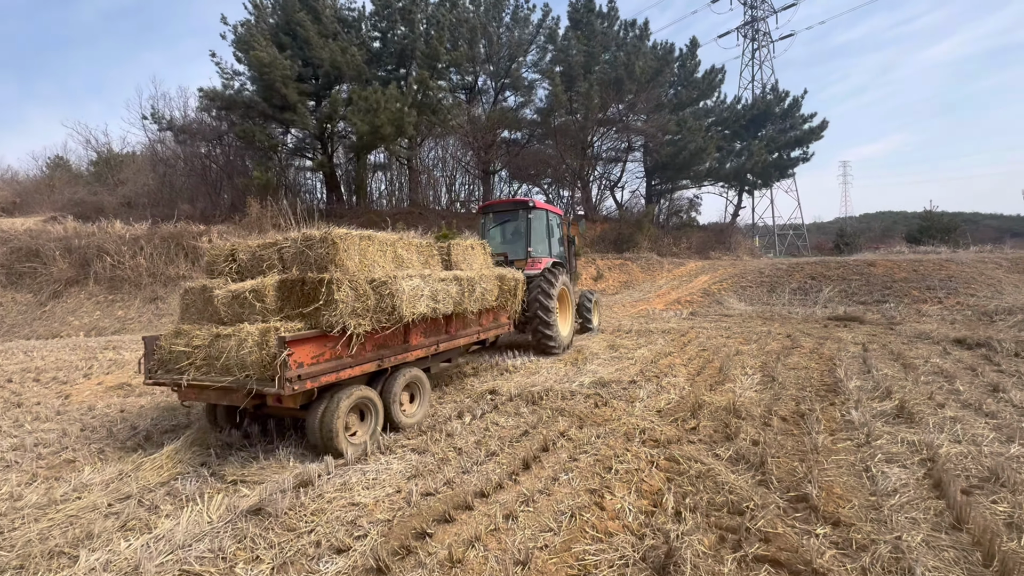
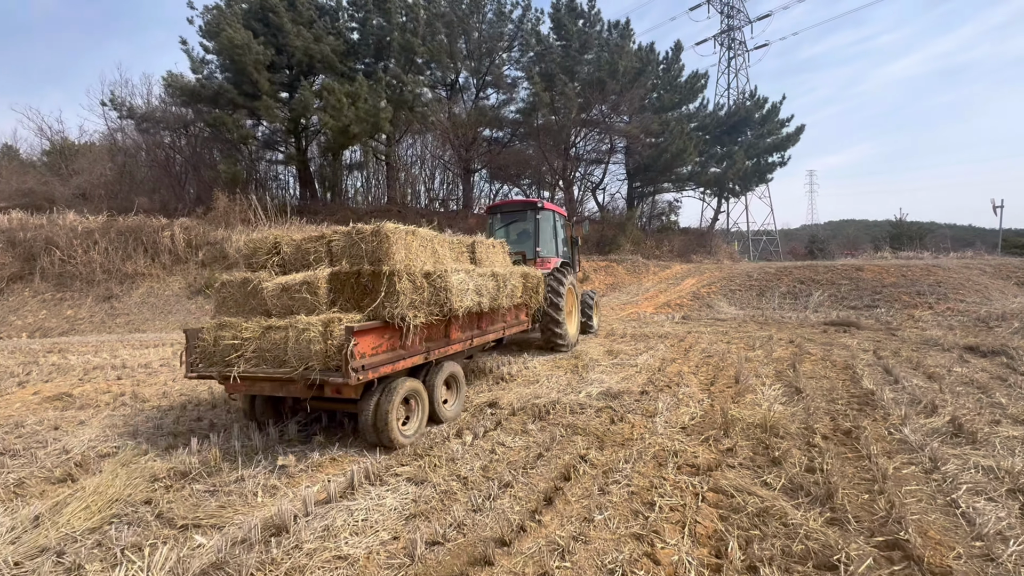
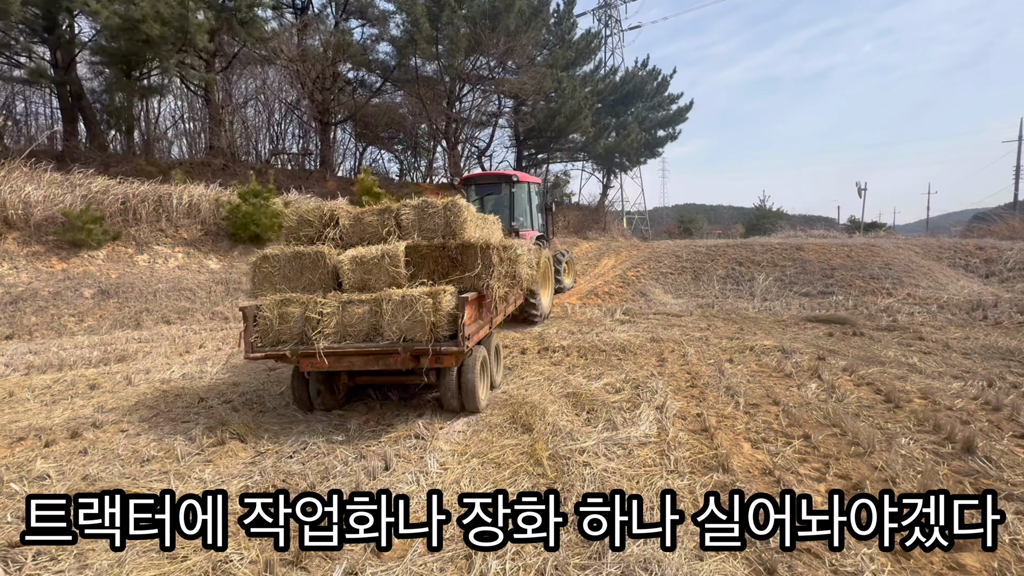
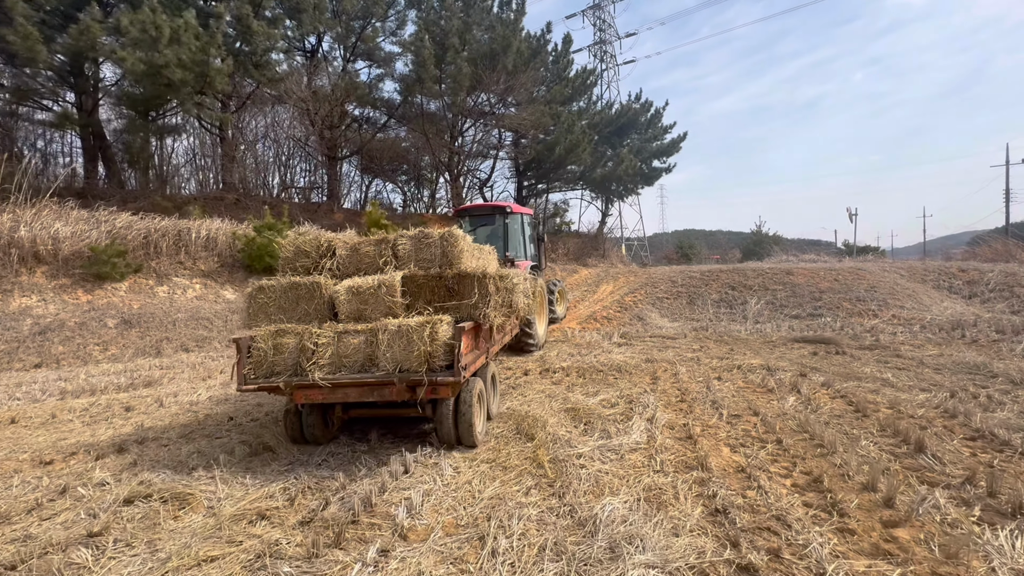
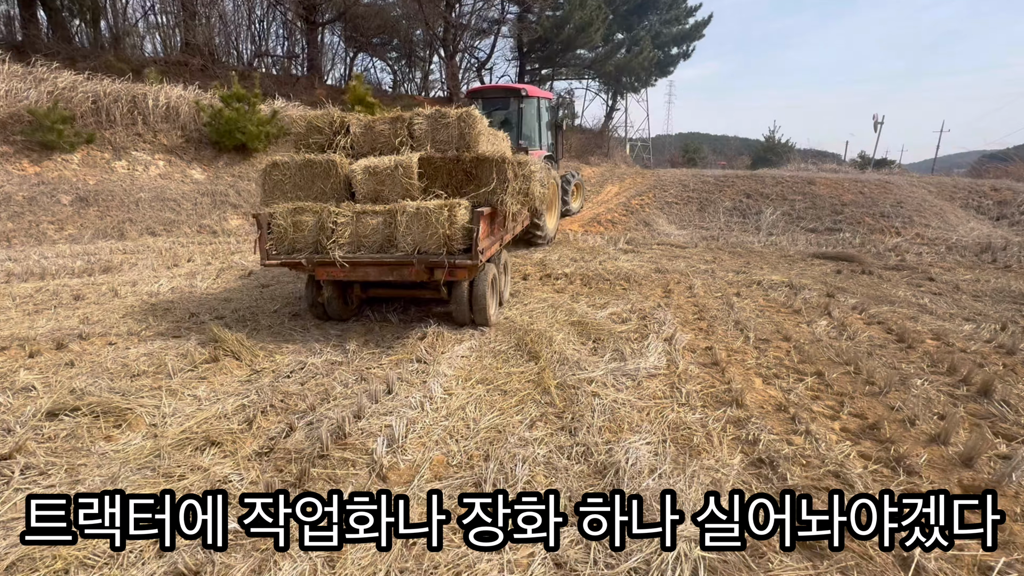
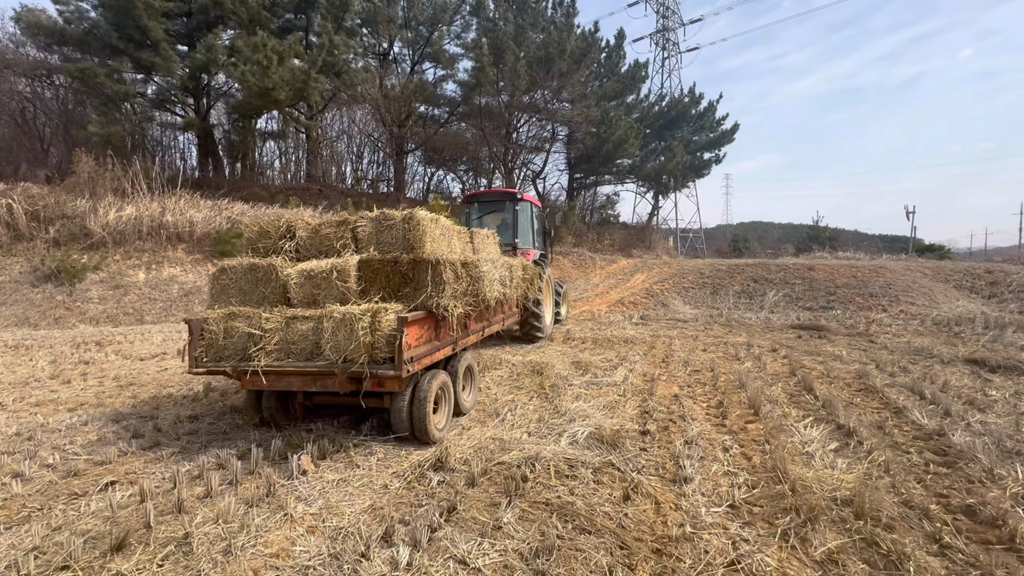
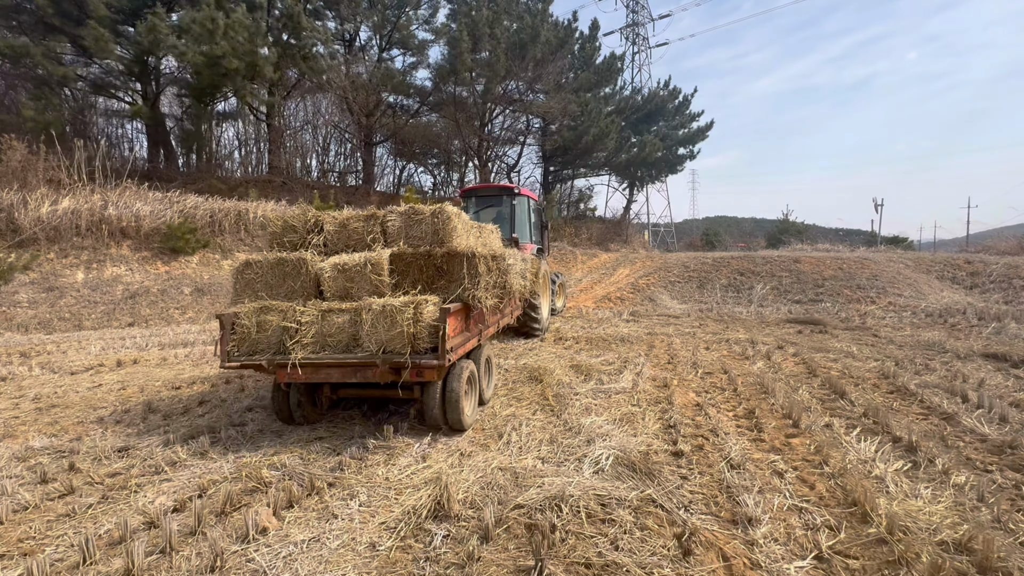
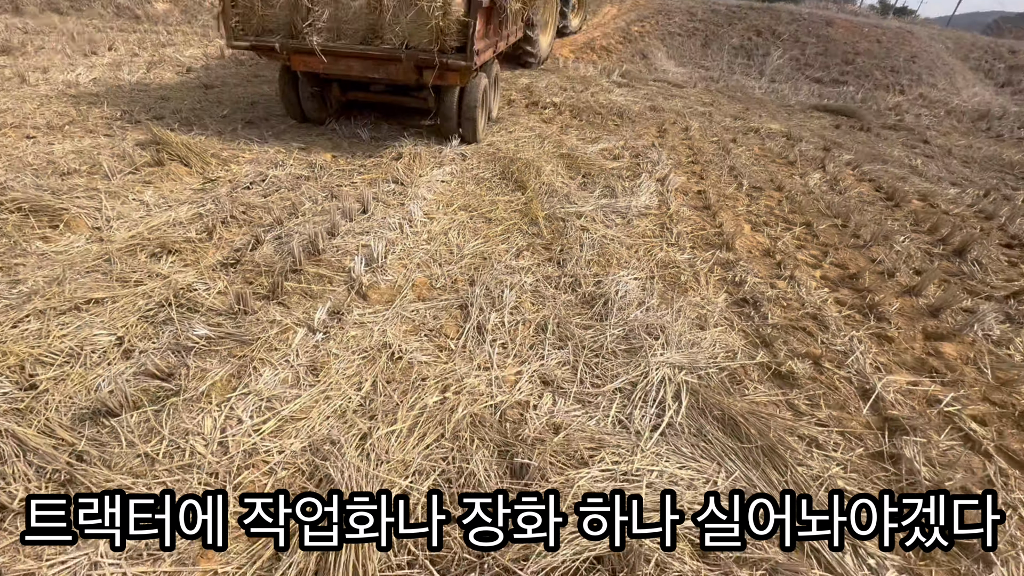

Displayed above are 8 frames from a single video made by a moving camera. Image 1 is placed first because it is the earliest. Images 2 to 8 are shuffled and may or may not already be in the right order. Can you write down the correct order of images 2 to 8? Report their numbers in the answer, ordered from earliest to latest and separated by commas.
2, 6, 7, 4, 3, 5, 8
